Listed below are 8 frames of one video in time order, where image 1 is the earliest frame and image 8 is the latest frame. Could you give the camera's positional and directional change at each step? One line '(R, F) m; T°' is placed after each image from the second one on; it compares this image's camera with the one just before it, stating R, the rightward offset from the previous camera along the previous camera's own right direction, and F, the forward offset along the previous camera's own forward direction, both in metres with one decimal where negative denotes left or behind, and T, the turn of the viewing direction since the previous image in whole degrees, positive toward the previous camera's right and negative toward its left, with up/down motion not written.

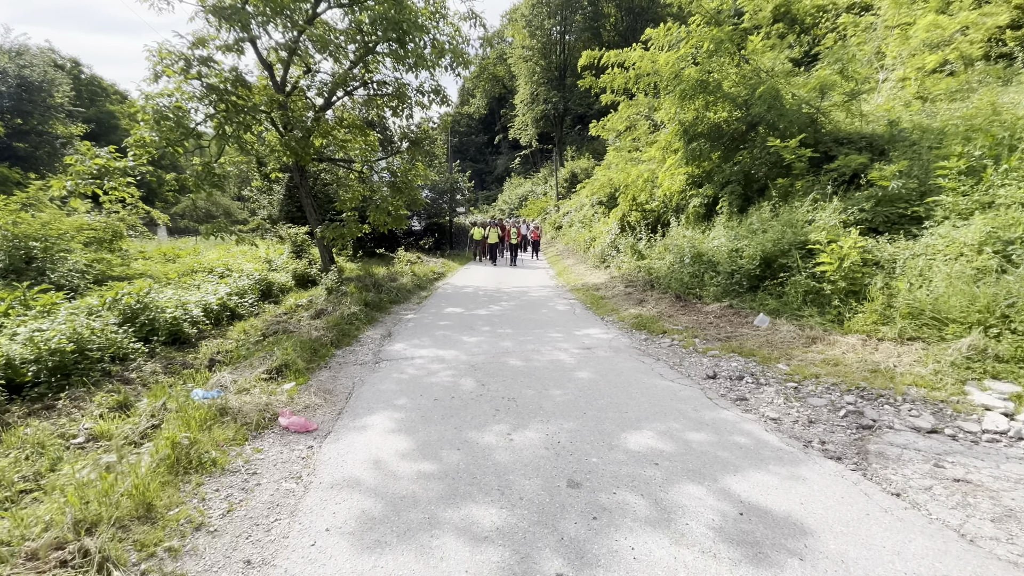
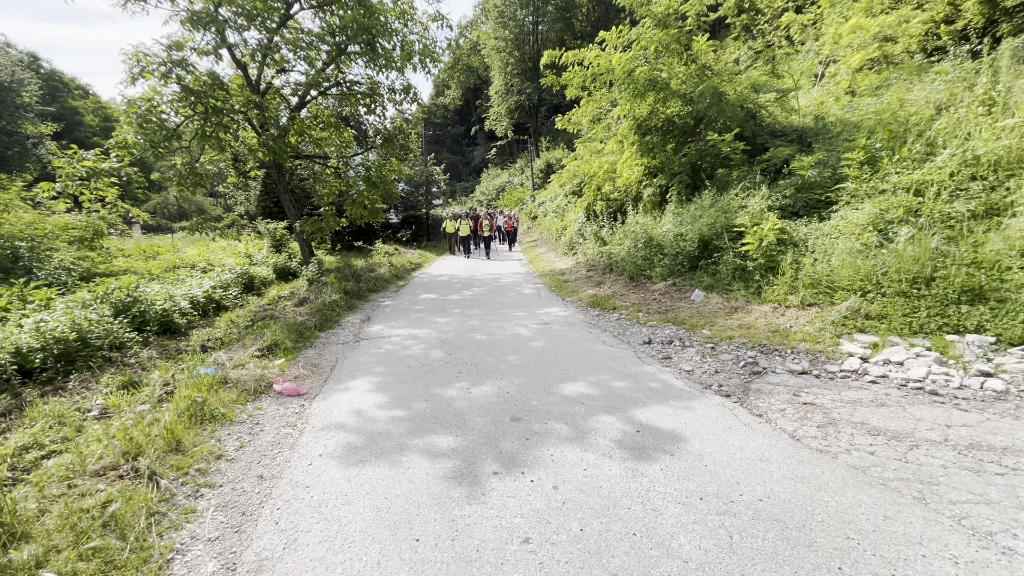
(+0.2, -0.7) m; +2°
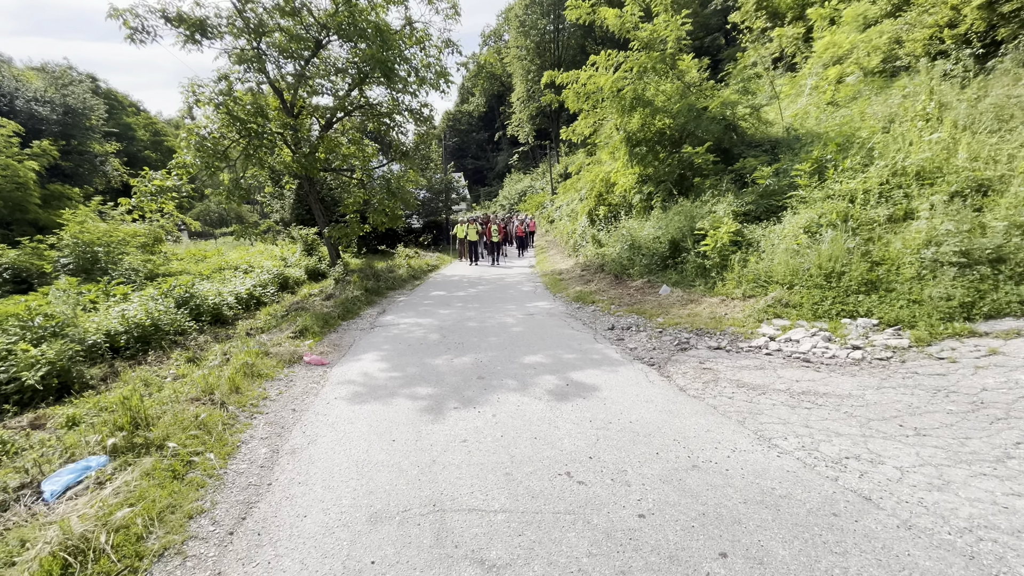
(+0.6, -1.2) m; -3°
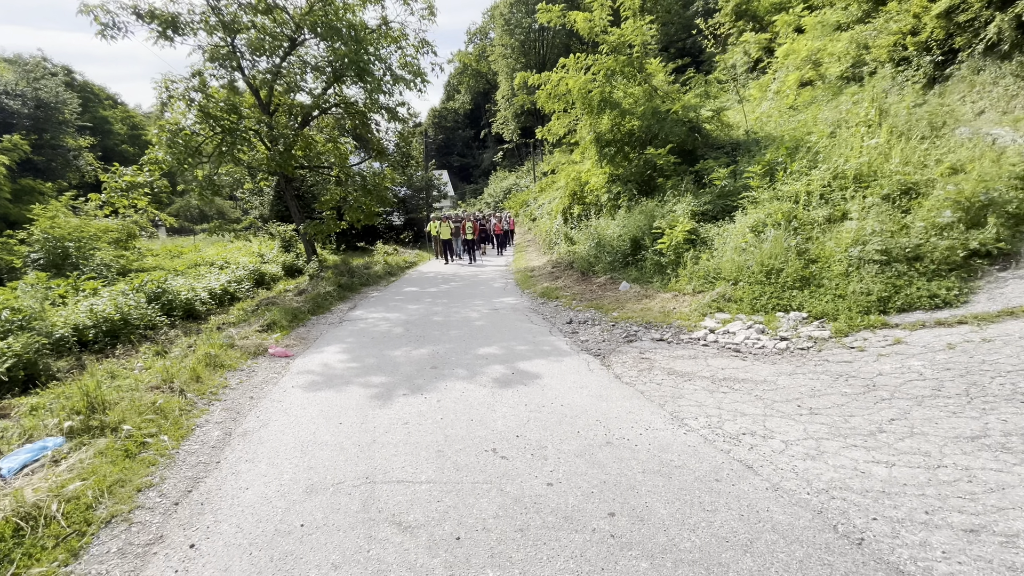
(+0.4, -0.3) m; +2°
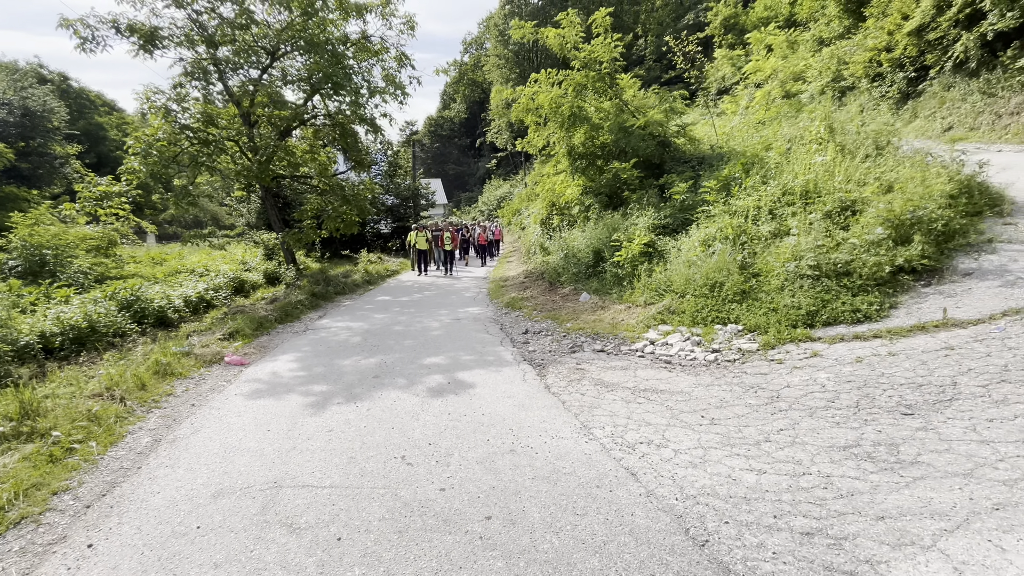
(+0.7, -0.2) m; 0°
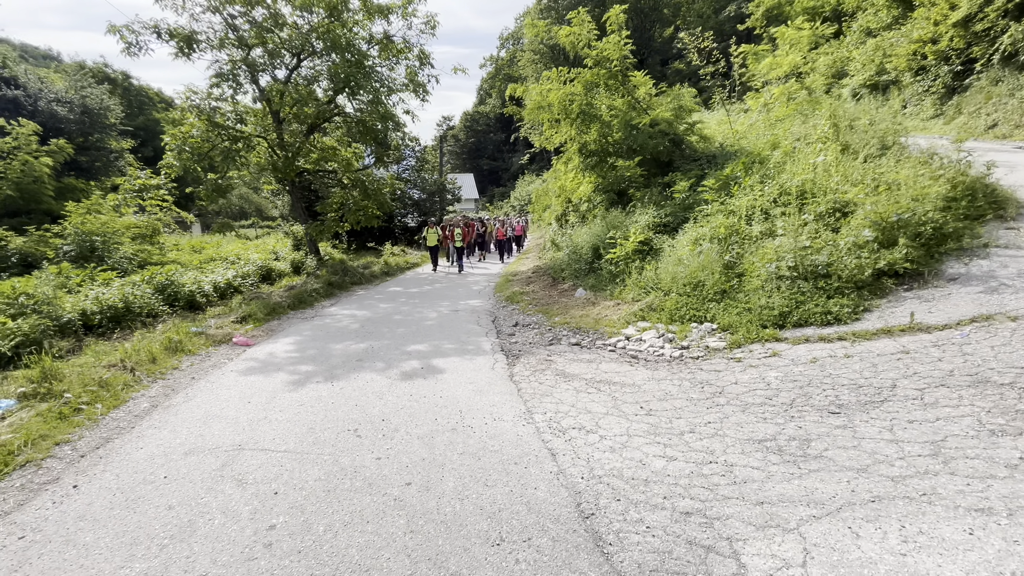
(+0.7, -0.2) m; -4°
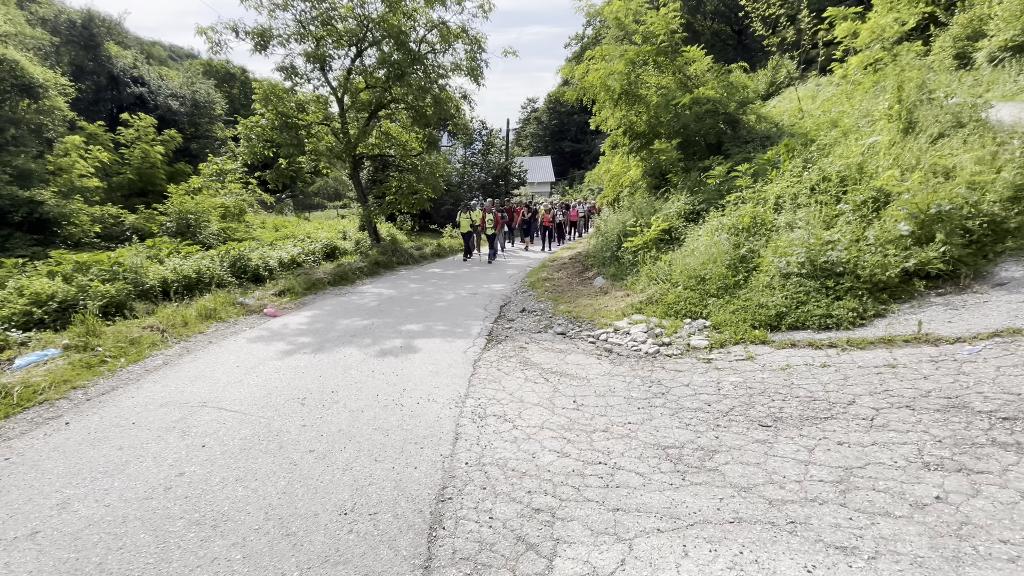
(+1.2, +0.1) m; -10°
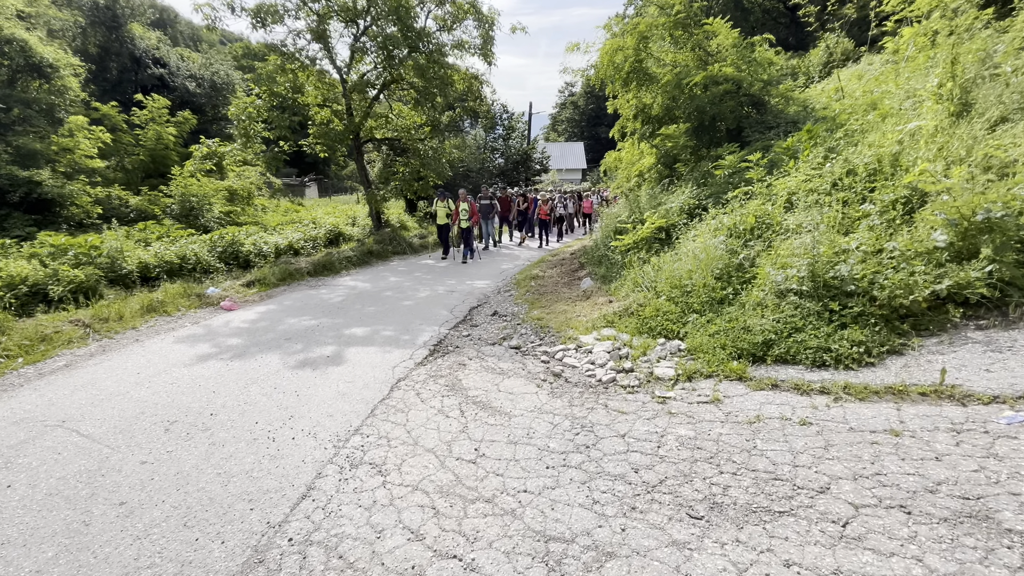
(+0.9, +0.8) m; -4°
